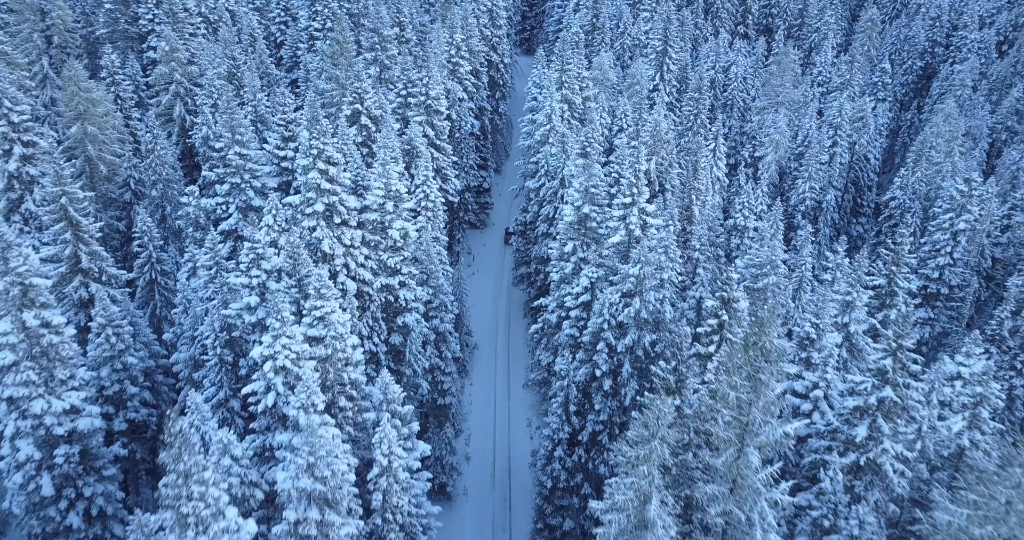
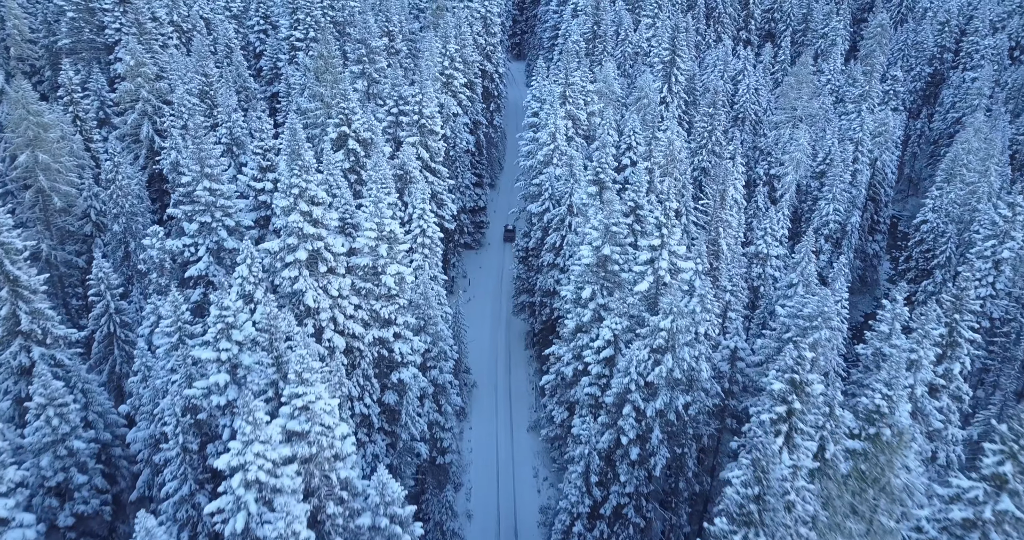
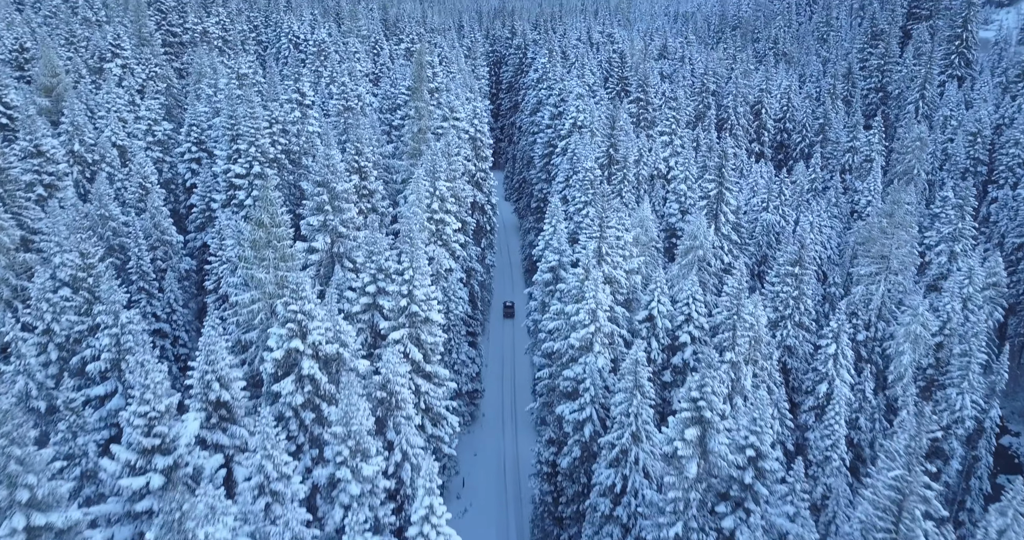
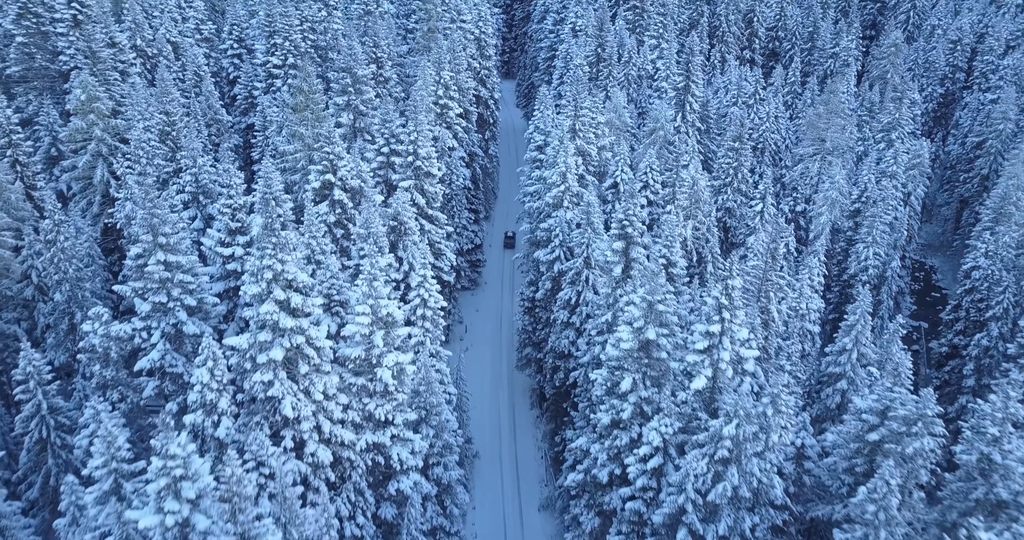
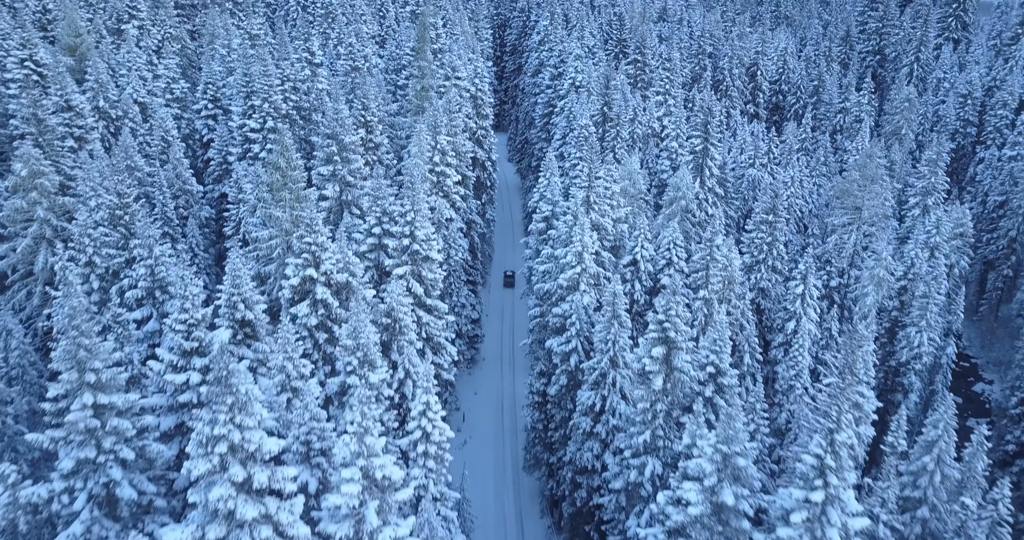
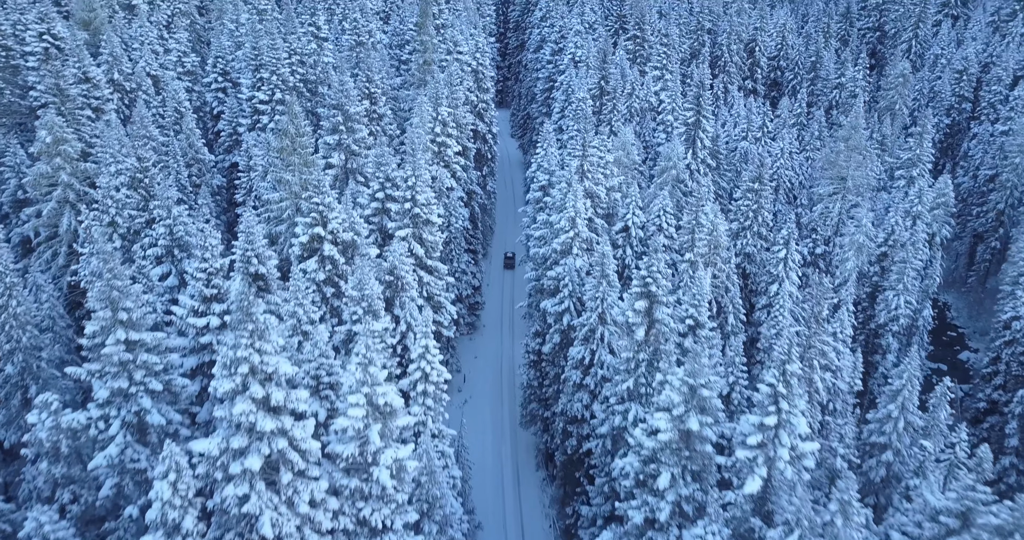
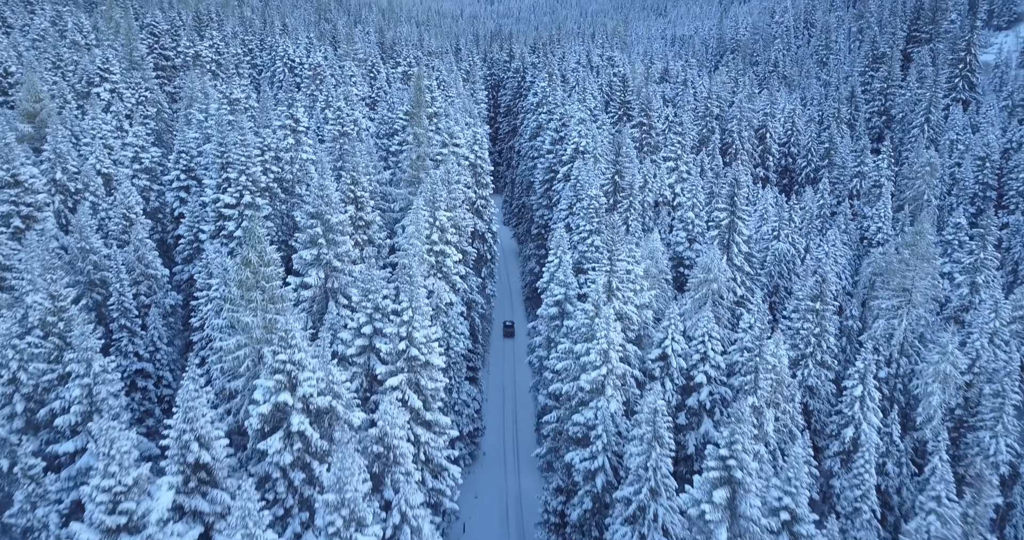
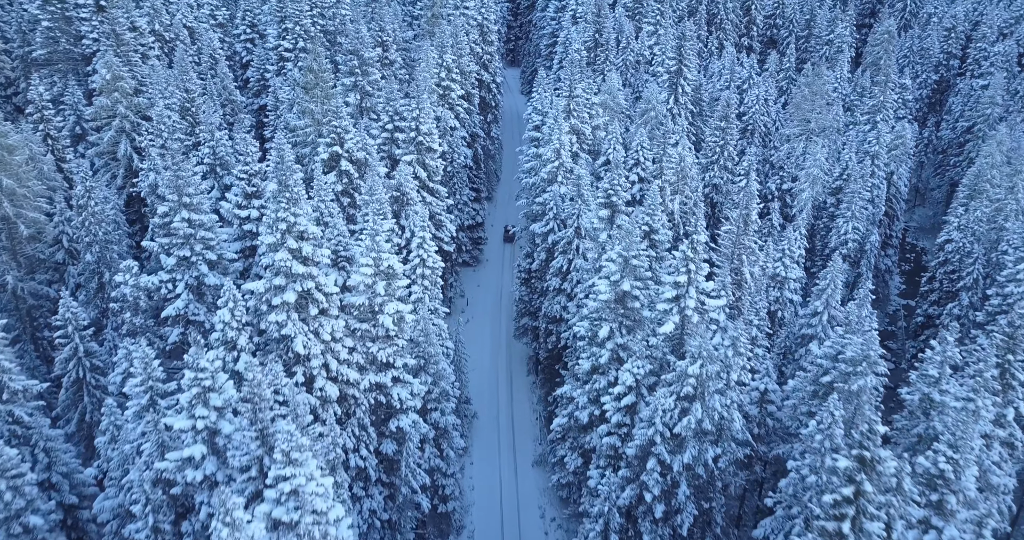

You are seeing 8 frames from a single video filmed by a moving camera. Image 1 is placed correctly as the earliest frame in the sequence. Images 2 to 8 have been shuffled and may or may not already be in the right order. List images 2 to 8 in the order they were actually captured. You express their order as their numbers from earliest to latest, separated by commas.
2, 8, 4, 6, 5, 3, 7
